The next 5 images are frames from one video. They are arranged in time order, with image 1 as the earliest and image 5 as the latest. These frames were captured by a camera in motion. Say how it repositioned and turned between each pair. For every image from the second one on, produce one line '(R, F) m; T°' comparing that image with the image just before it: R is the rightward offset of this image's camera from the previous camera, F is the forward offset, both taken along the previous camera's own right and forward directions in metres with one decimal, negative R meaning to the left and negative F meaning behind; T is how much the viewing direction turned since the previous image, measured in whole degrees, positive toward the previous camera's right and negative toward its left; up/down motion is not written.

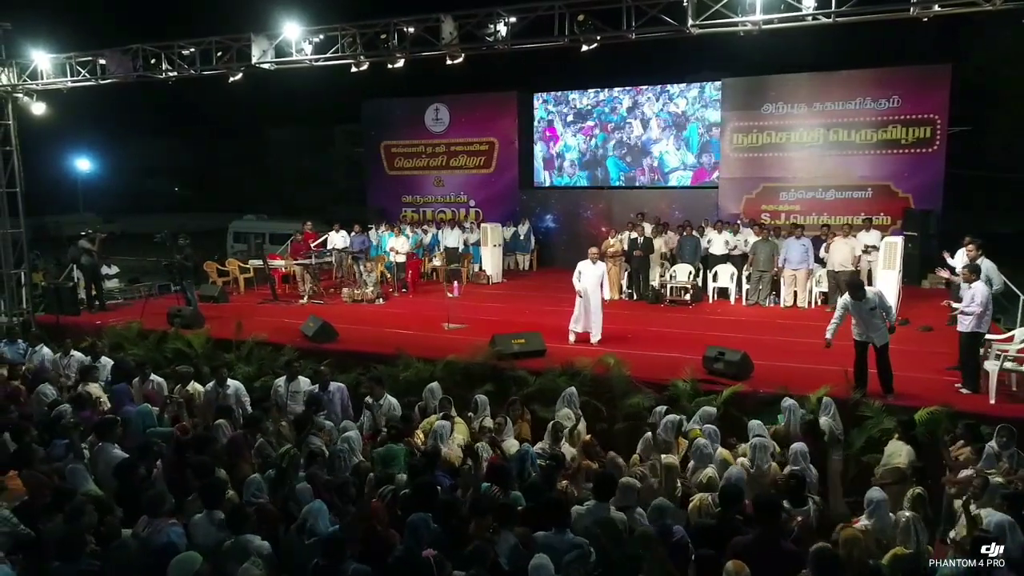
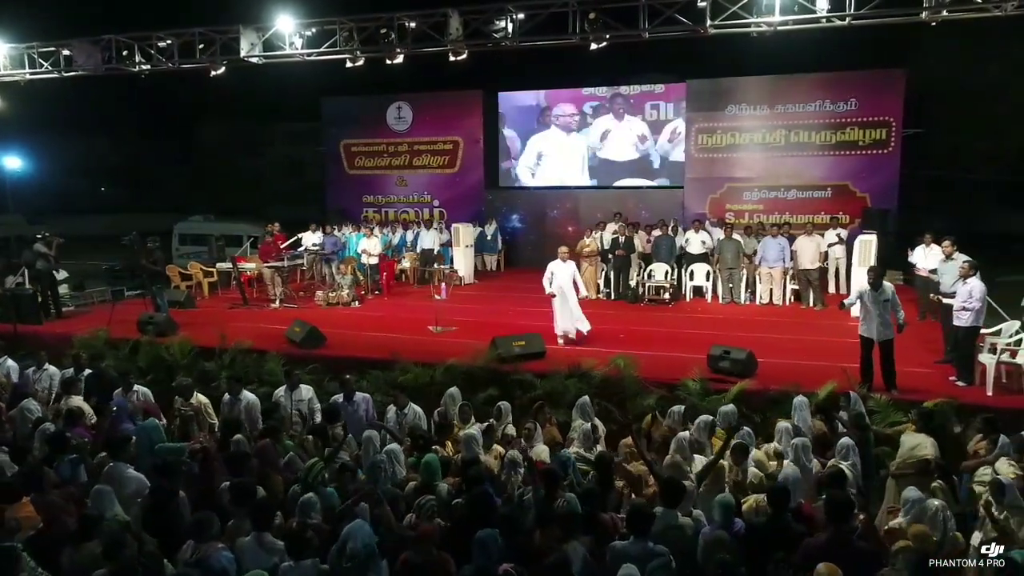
(-1.0, +0.2) m; +5°
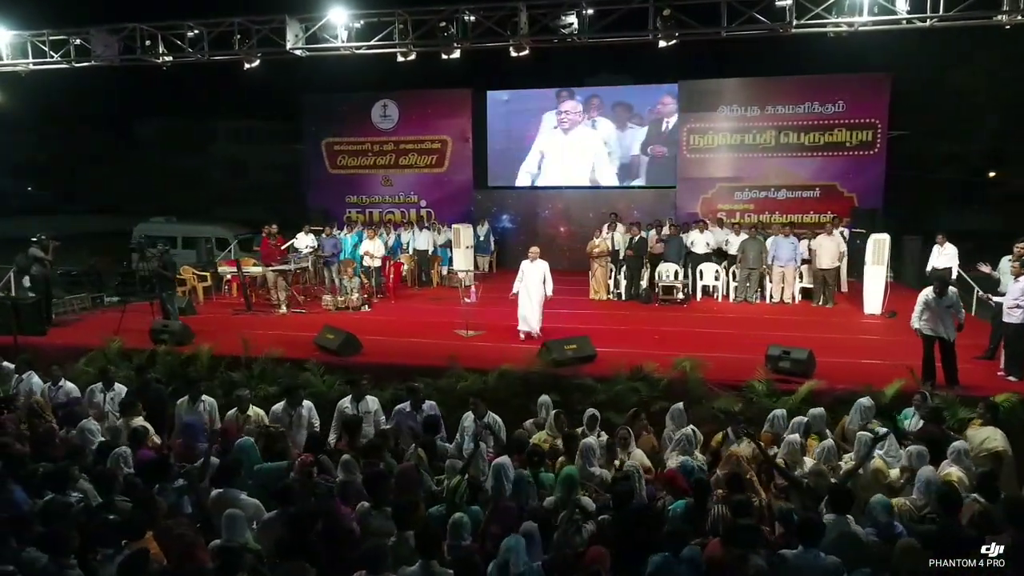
(-1.8, +0.4) m; +5°
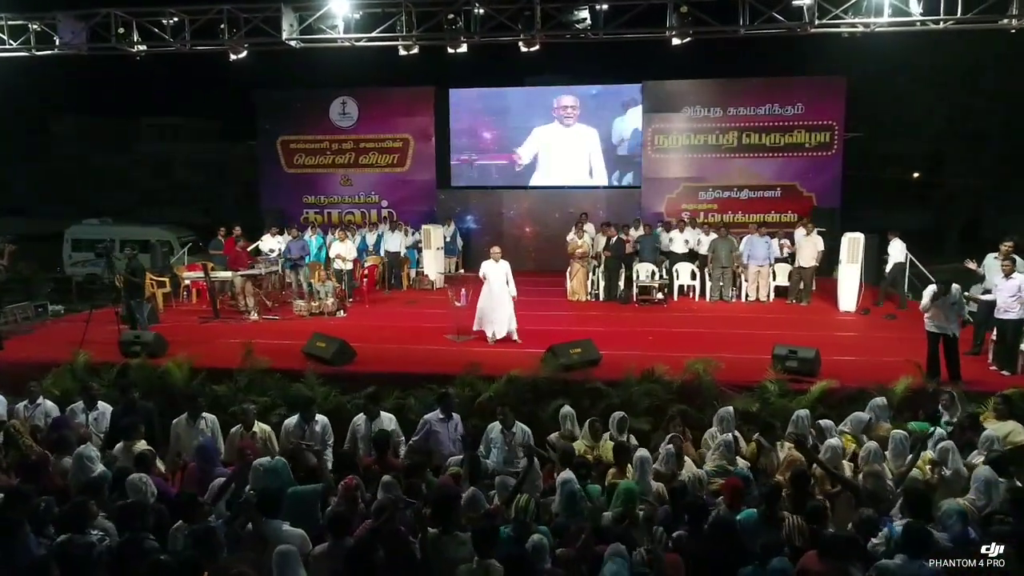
(-1.1, +0.4) m; +5°
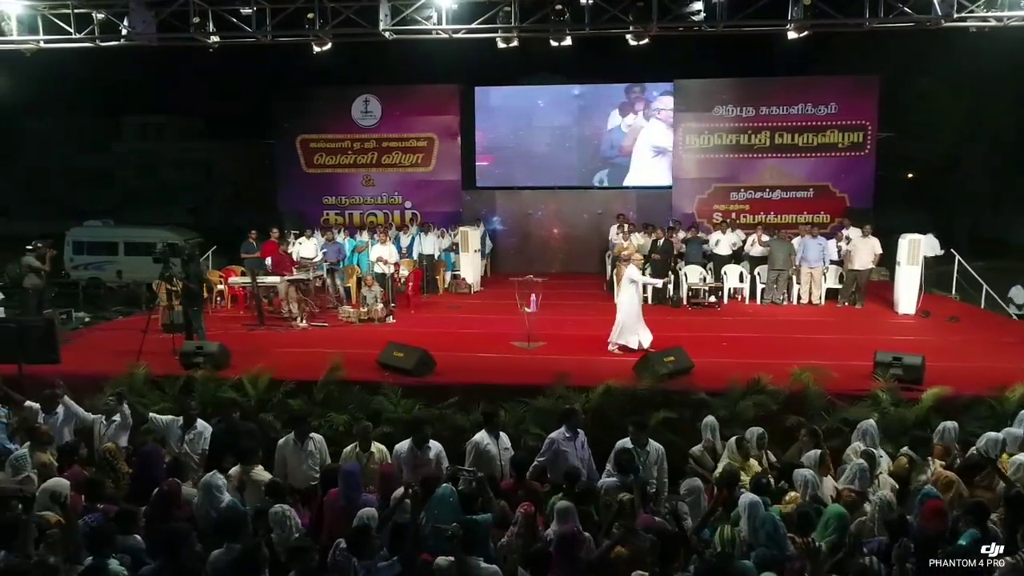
(-1.7, +0.6) m; +2°
